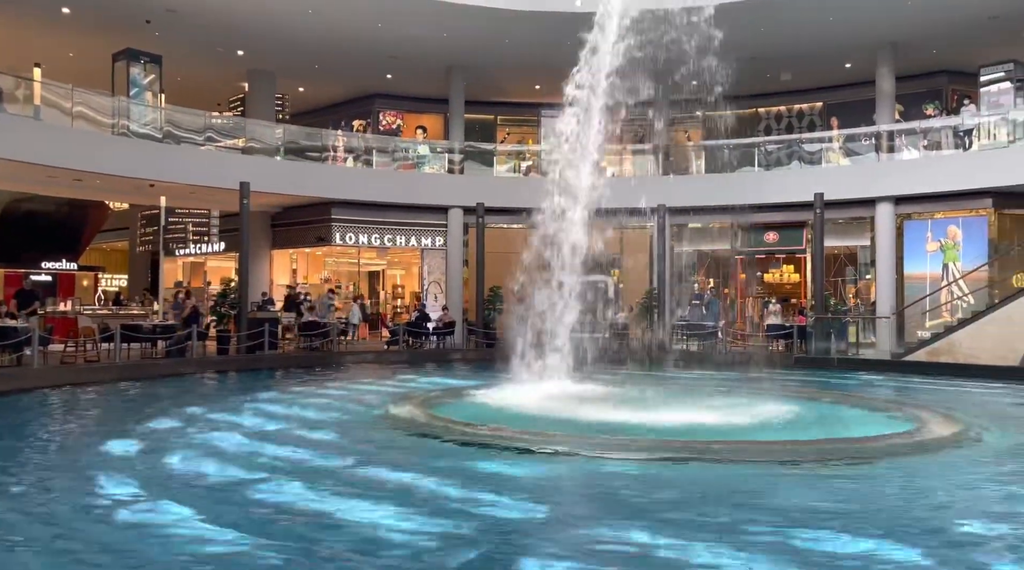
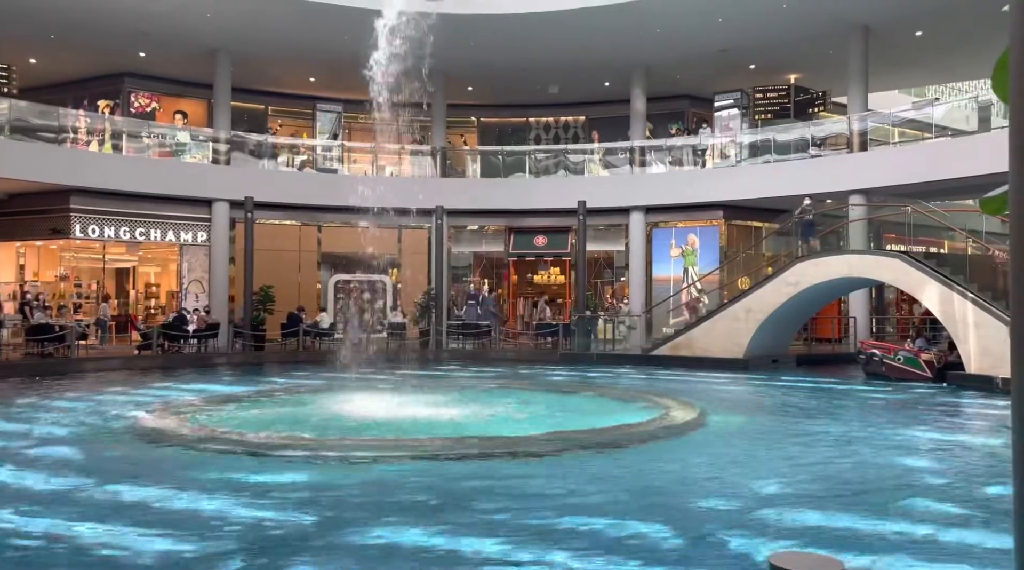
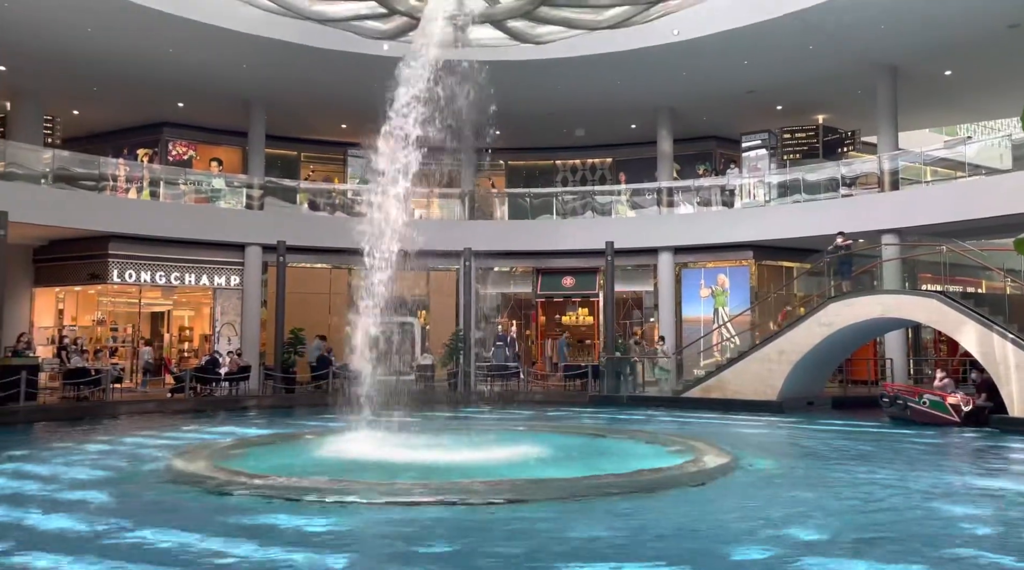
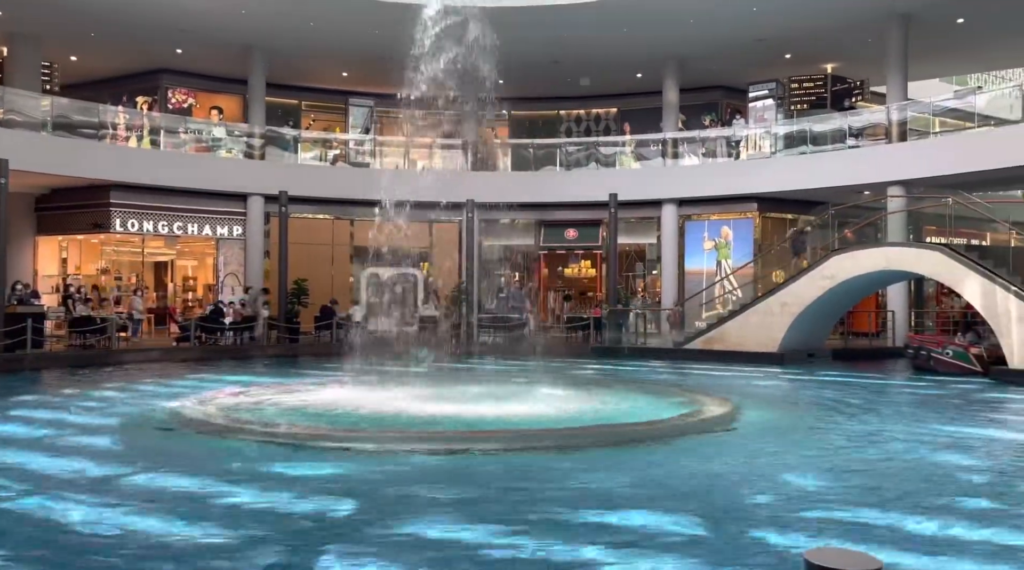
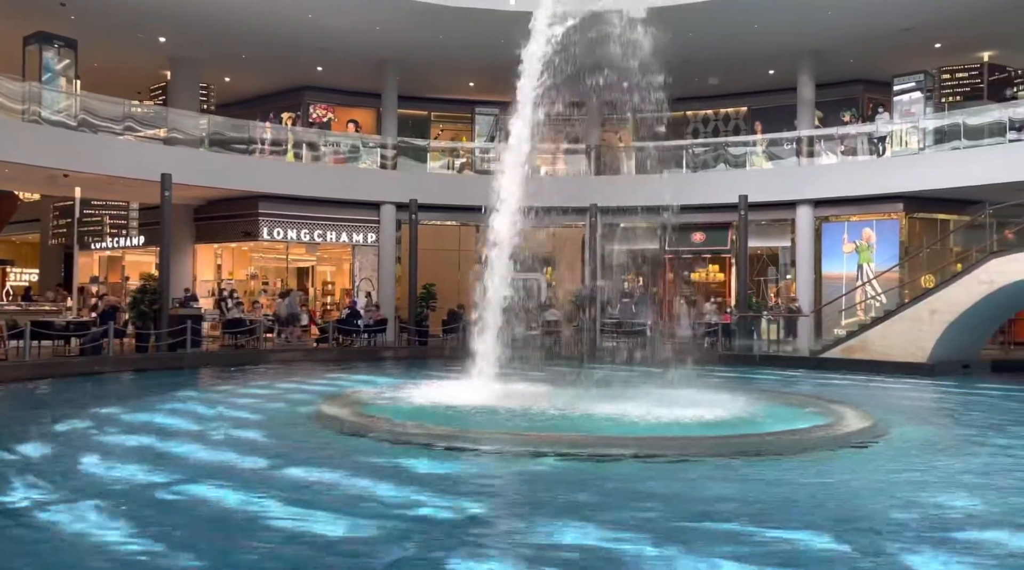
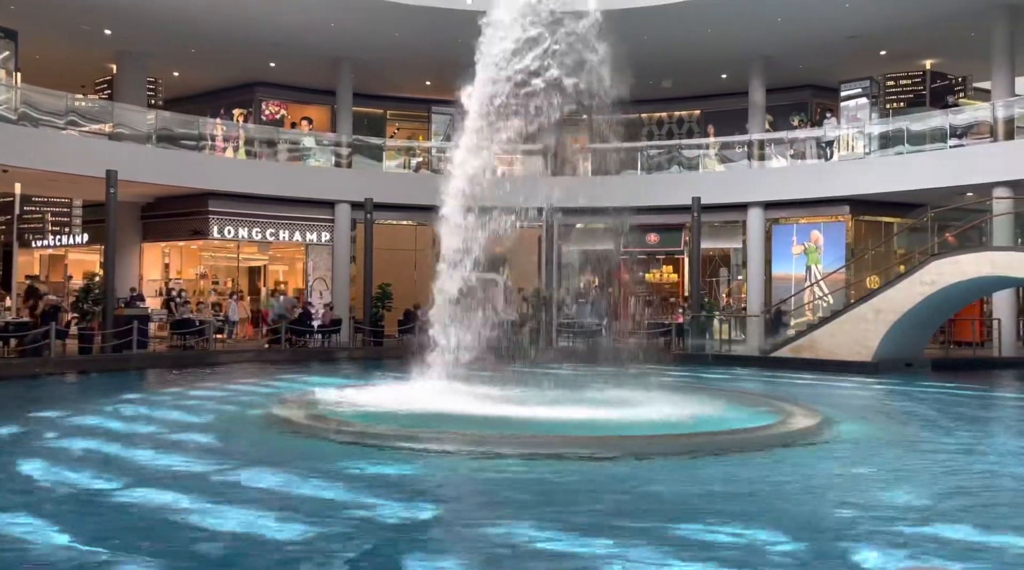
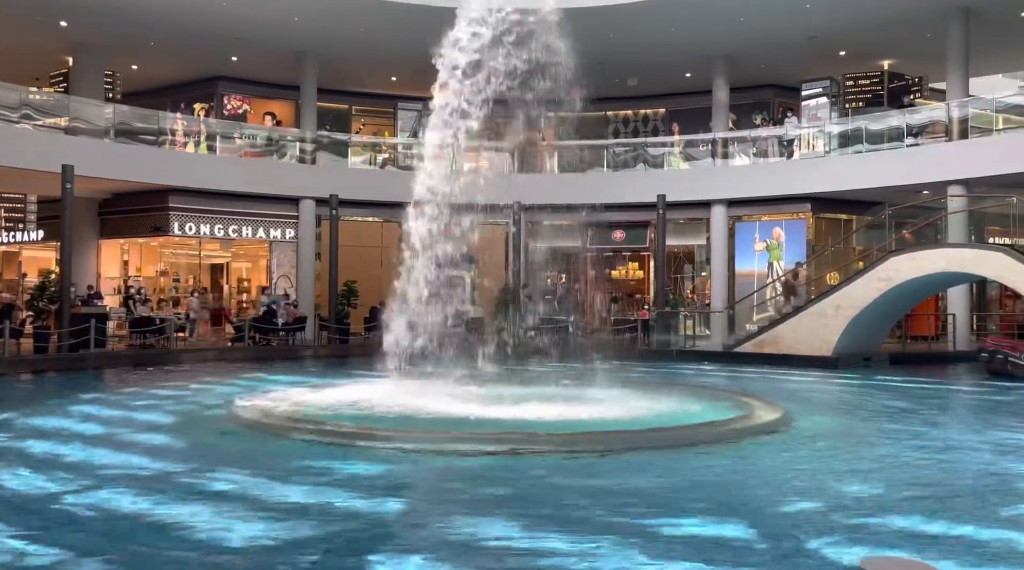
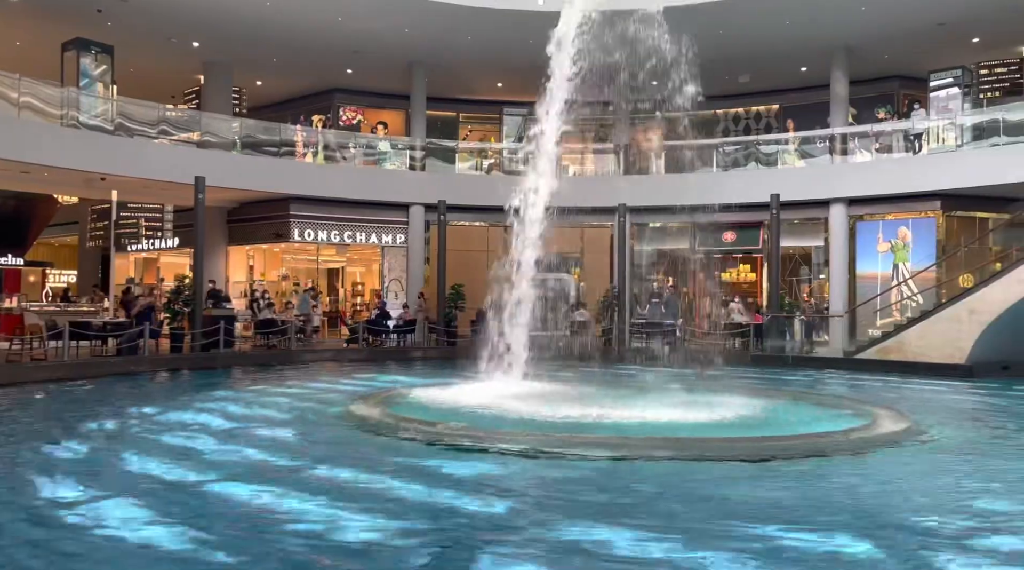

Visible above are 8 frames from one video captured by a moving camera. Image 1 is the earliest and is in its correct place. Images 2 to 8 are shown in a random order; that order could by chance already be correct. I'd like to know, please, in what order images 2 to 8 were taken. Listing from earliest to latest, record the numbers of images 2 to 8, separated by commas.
8, 5, 6, 7, 4, 2, 3
